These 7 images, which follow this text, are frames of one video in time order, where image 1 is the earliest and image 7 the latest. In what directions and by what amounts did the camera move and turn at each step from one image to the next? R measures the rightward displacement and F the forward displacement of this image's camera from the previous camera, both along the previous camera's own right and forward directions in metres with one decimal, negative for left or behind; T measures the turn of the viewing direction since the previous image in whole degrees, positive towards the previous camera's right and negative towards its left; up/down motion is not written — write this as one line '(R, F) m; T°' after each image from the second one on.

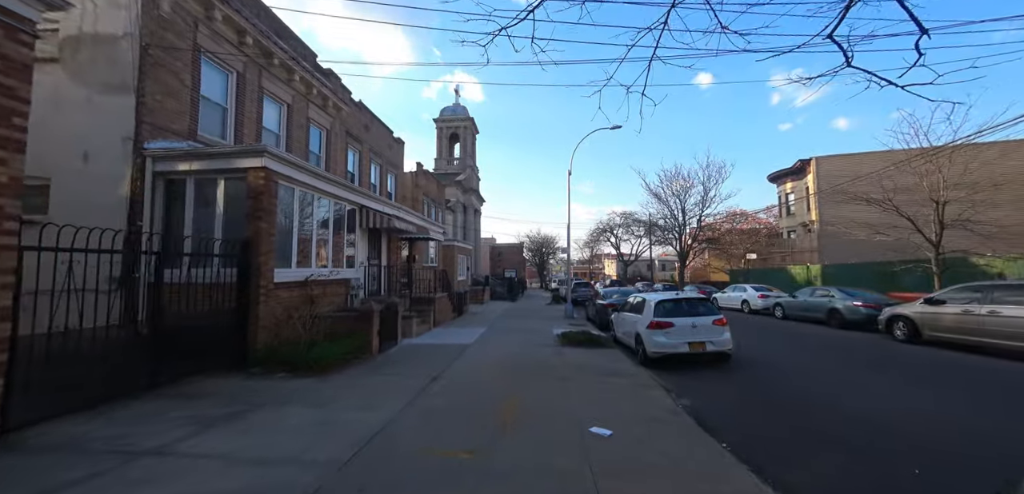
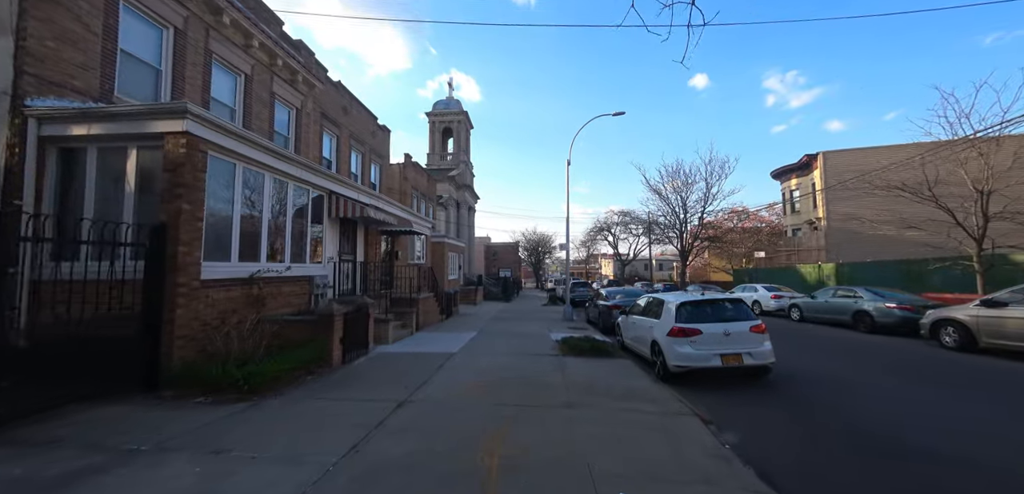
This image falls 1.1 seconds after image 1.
(+0.1, +1.4) m; +1°
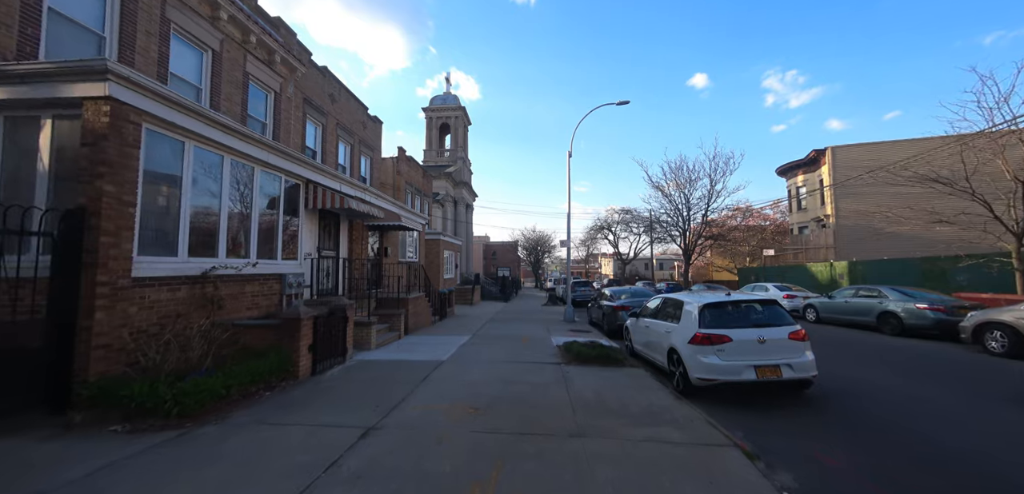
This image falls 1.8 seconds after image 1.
(+0.1, +0.9) m; 0°
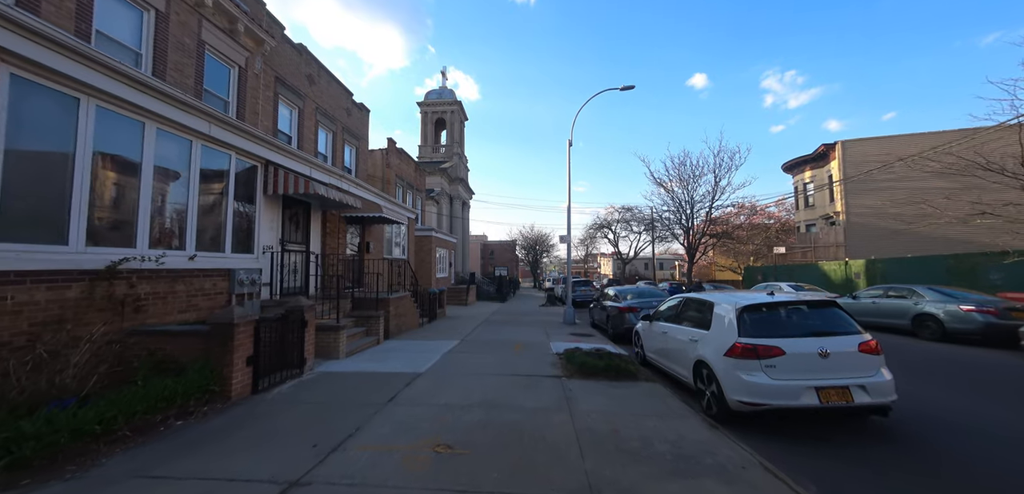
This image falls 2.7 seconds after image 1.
(+0.1, +1.2) m; 0°
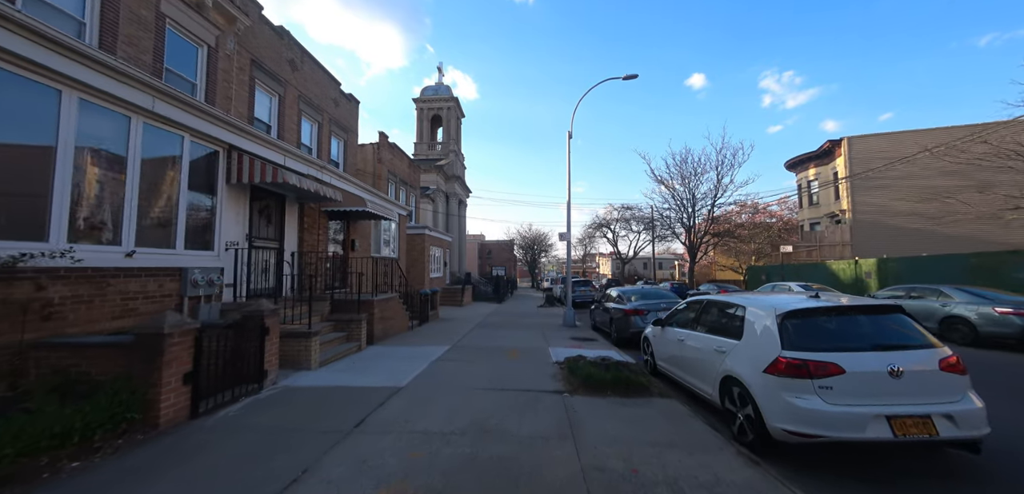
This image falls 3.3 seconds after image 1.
(+0.1, +0.8) m; 0°
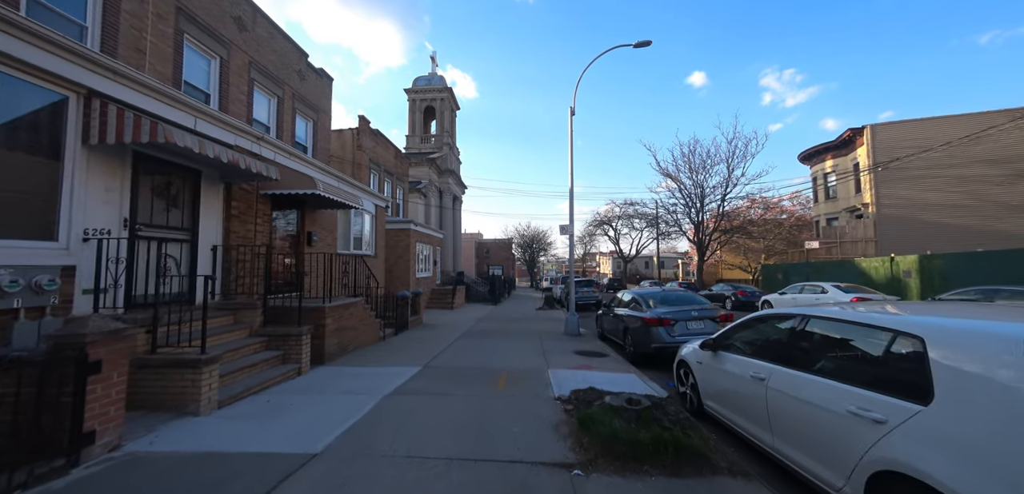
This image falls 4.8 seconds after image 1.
(+0.2, +2.0) m; 0°
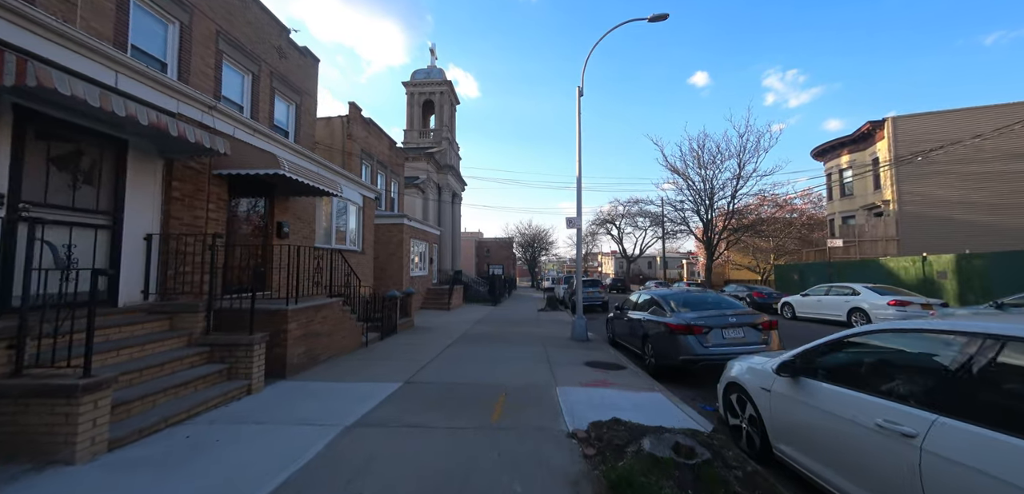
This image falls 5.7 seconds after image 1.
(0.0, +1.2) m; 0°
